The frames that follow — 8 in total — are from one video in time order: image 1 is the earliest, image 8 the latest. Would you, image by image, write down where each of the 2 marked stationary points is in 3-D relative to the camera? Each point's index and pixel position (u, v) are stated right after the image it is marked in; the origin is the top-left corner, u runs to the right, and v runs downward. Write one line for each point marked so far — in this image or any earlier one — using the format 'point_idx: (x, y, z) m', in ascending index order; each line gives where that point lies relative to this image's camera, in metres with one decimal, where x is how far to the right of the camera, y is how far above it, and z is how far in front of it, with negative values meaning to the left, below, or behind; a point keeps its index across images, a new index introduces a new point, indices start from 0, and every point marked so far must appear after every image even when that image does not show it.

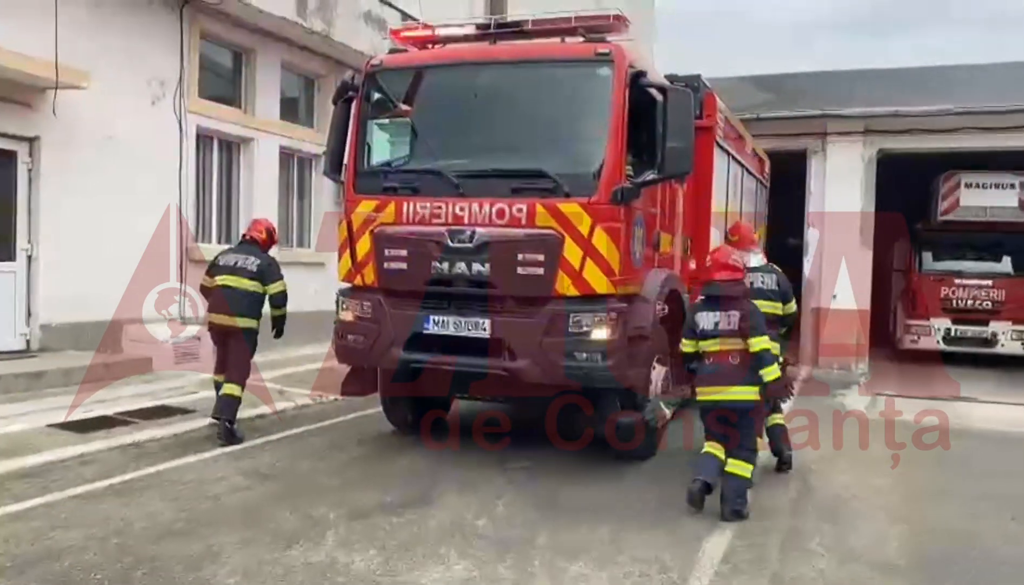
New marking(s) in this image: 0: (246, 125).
0: (-3.4, +2.1, +11.3) m
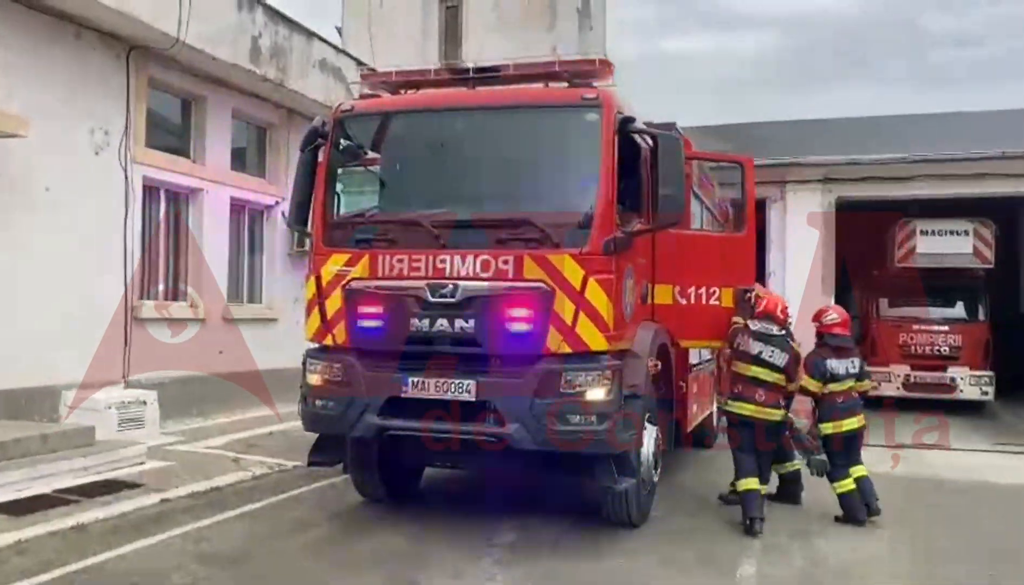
0: (-3.8, +1.4, +10.8) m
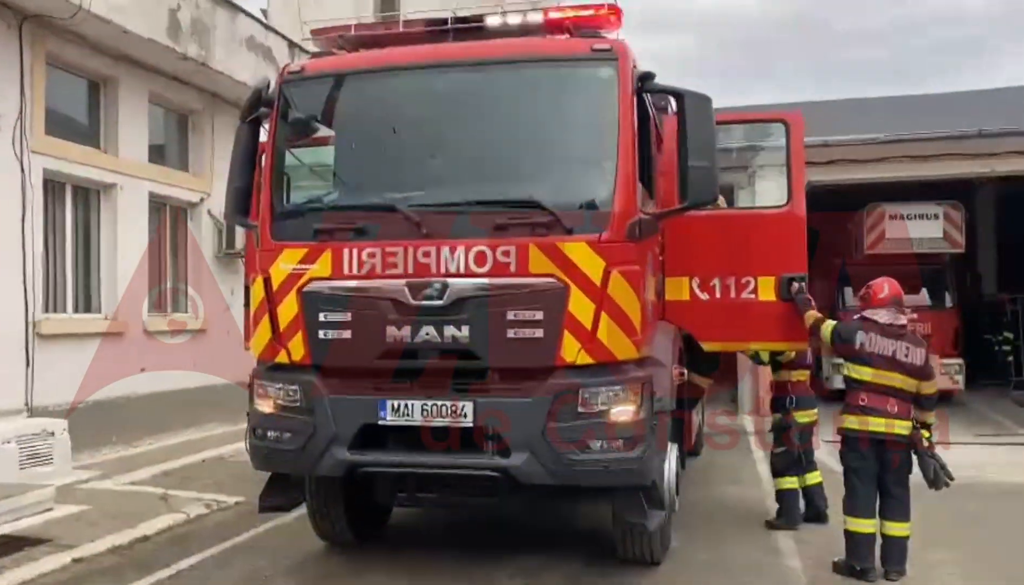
0: (-4.3, +1.3, +9.4) m
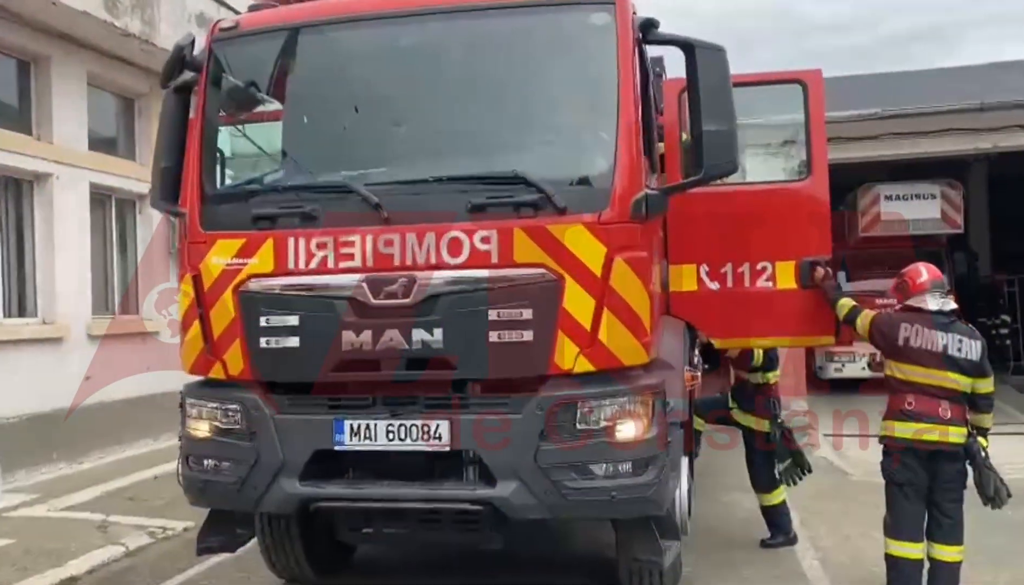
0: (-4.5, +1.3, +8.5) m
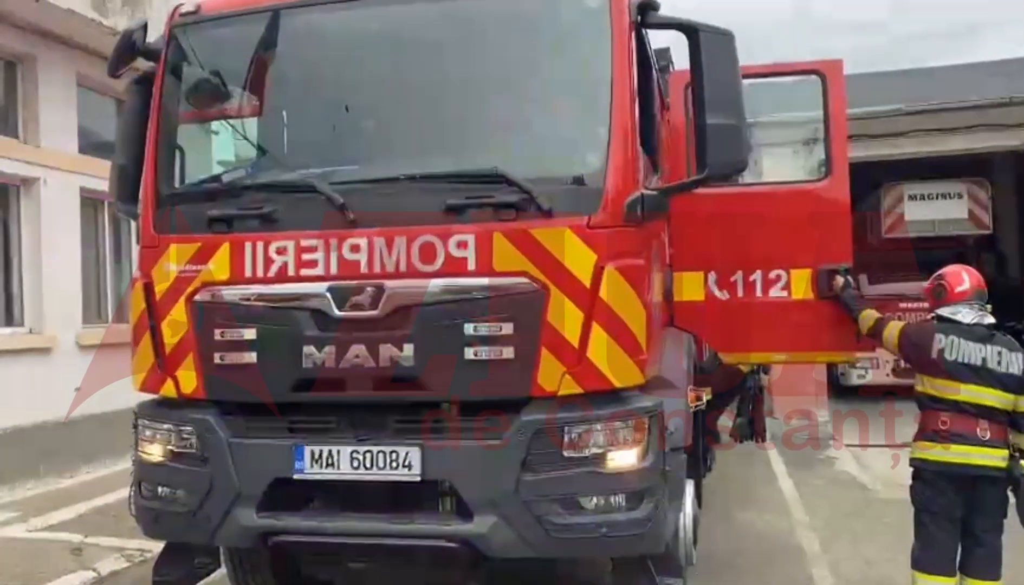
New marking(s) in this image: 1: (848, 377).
0: (-4.5, +1.2, +8.2) m
1: (+4.6, -1.2, +12.1) m
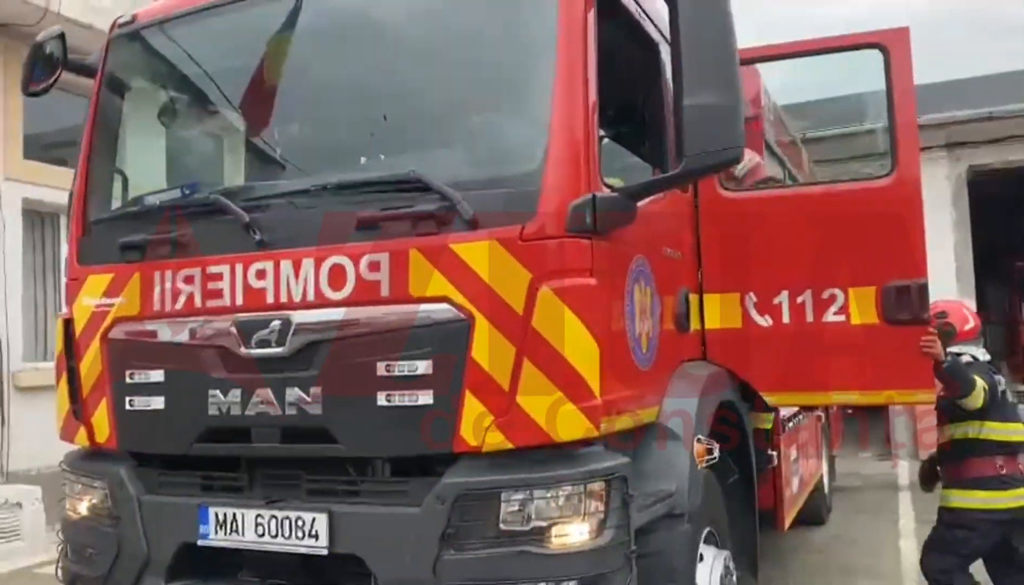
0: (-3.8, +0.9, +8.3) m
1: (+5.9, -1.4, +10.5) m
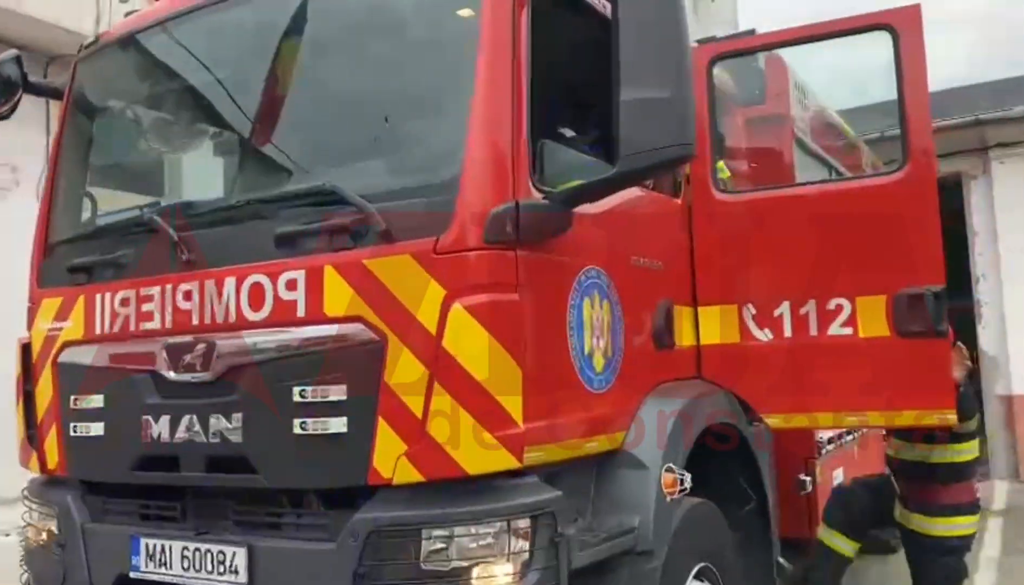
0: (-3.3, +0.7, +8.5) m
1: (+6.6, -1.5, +9.5) m
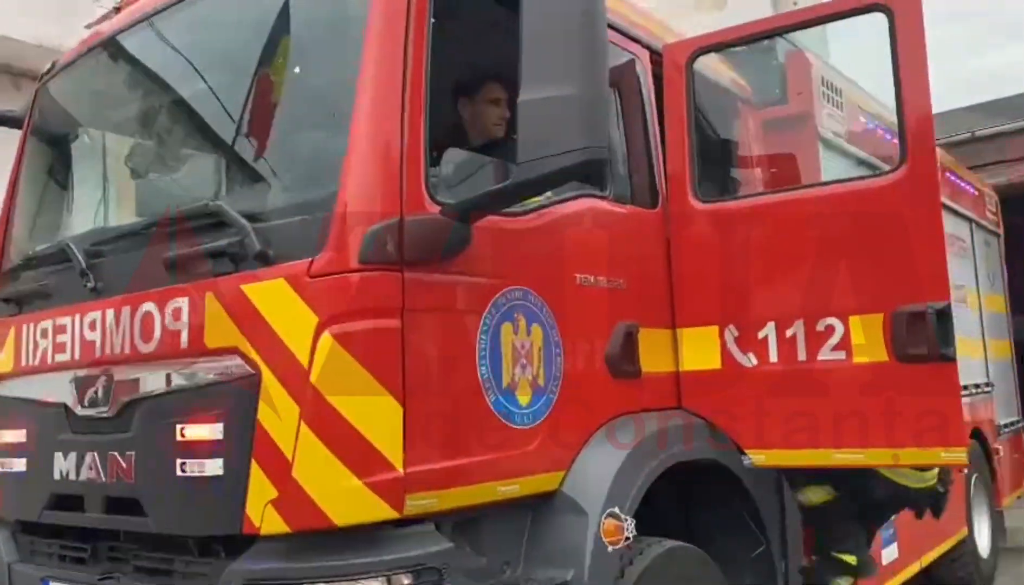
0: (-2.8, +0.5, +8.6) m
1: (+7.1, -1.6, +8.4) m
